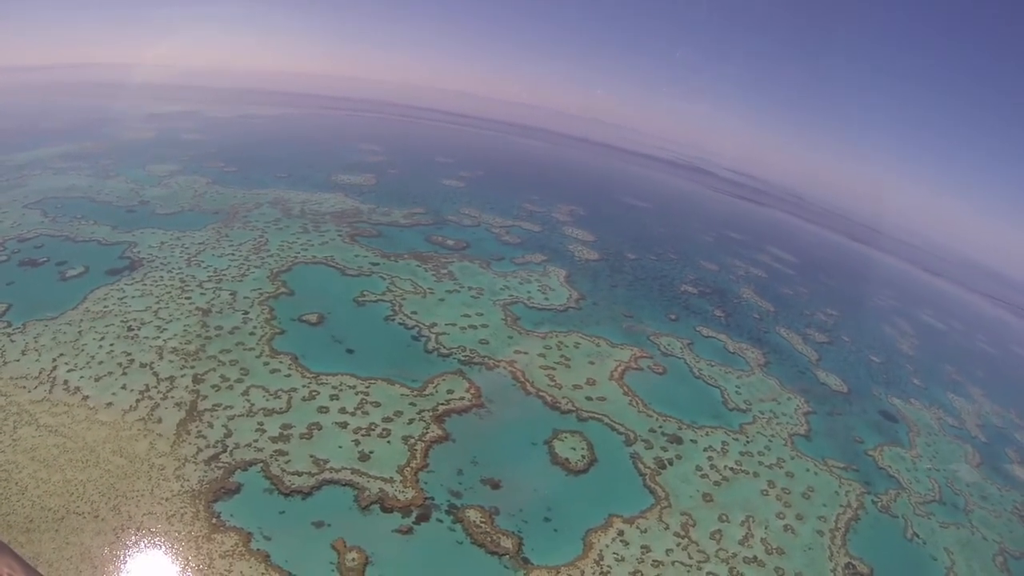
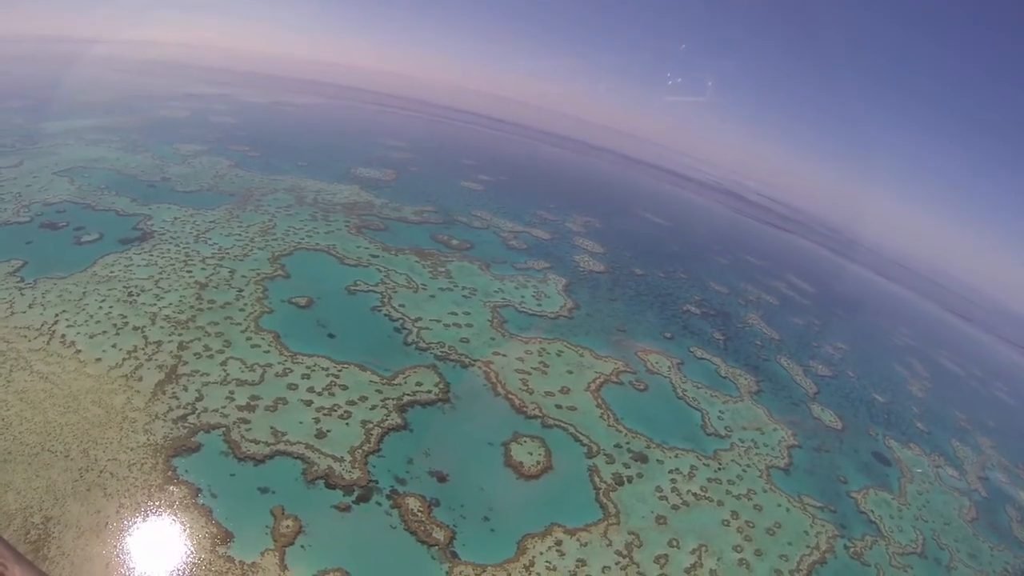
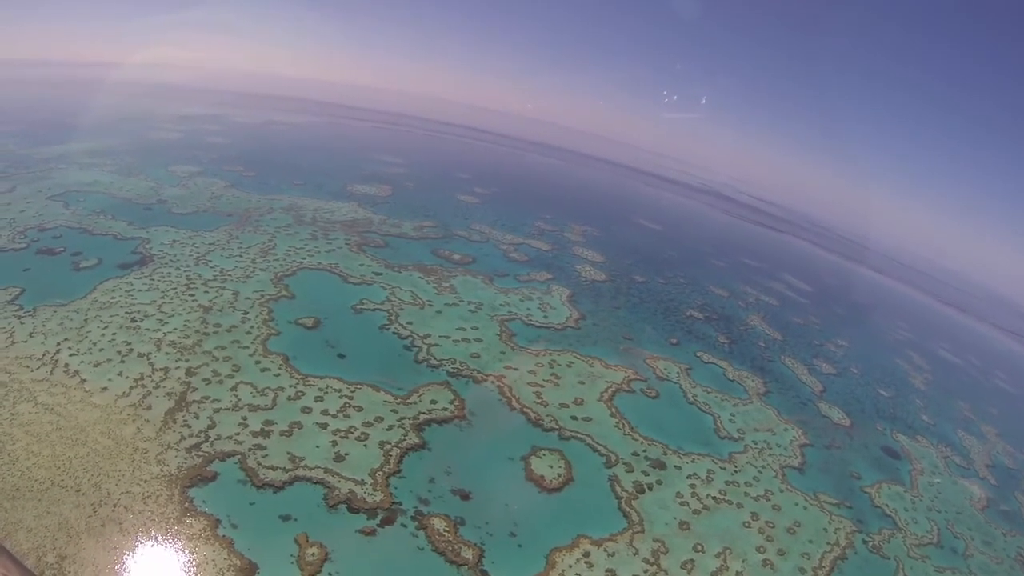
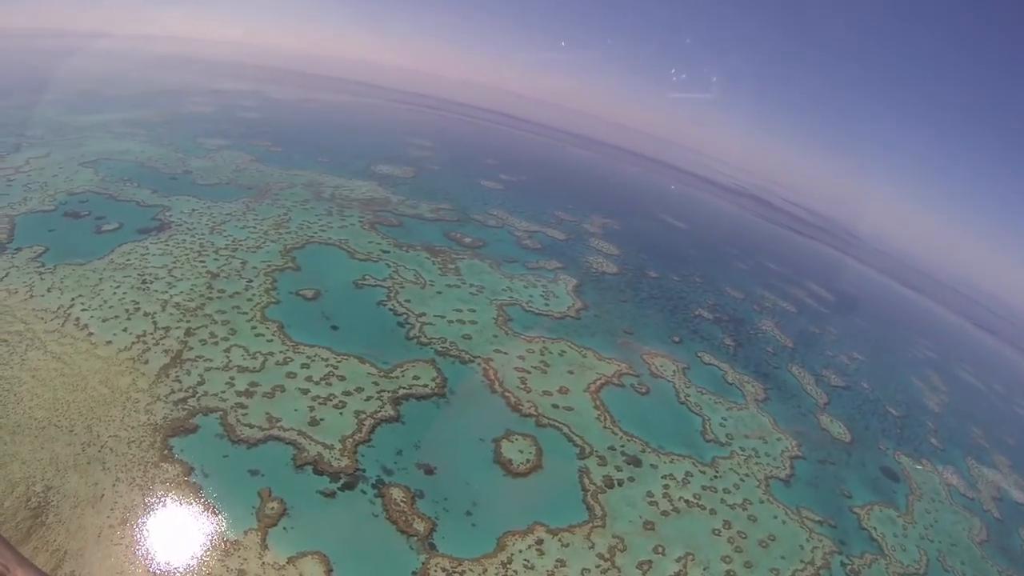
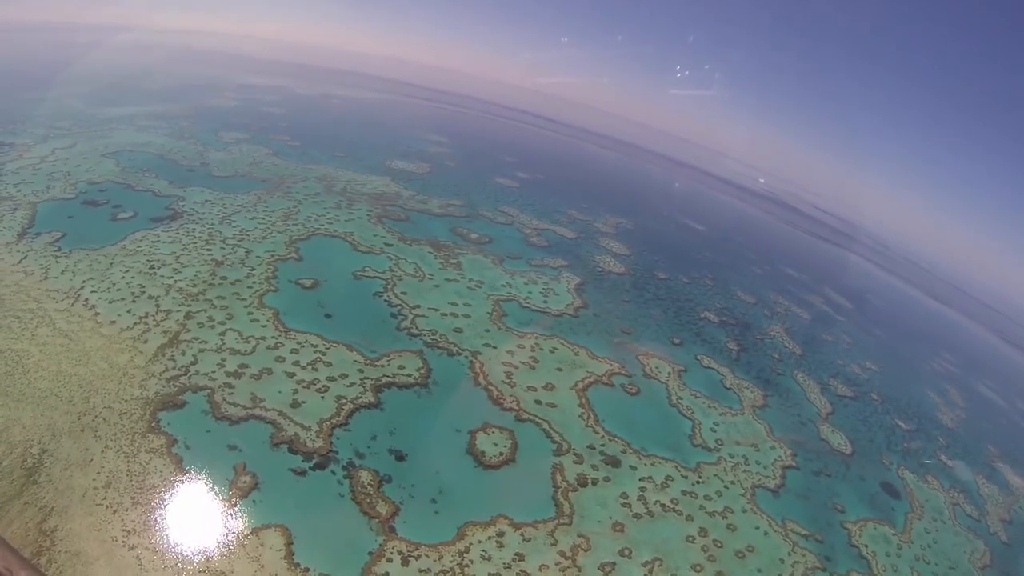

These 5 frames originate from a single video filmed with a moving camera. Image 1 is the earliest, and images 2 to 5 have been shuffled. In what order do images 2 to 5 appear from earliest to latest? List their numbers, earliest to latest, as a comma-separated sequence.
3, 2, 4, 5
